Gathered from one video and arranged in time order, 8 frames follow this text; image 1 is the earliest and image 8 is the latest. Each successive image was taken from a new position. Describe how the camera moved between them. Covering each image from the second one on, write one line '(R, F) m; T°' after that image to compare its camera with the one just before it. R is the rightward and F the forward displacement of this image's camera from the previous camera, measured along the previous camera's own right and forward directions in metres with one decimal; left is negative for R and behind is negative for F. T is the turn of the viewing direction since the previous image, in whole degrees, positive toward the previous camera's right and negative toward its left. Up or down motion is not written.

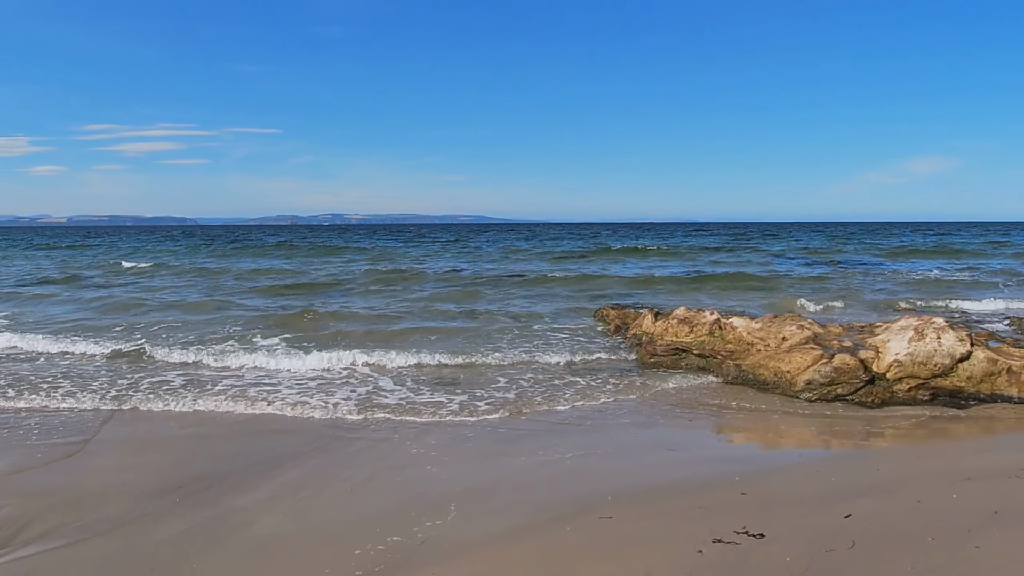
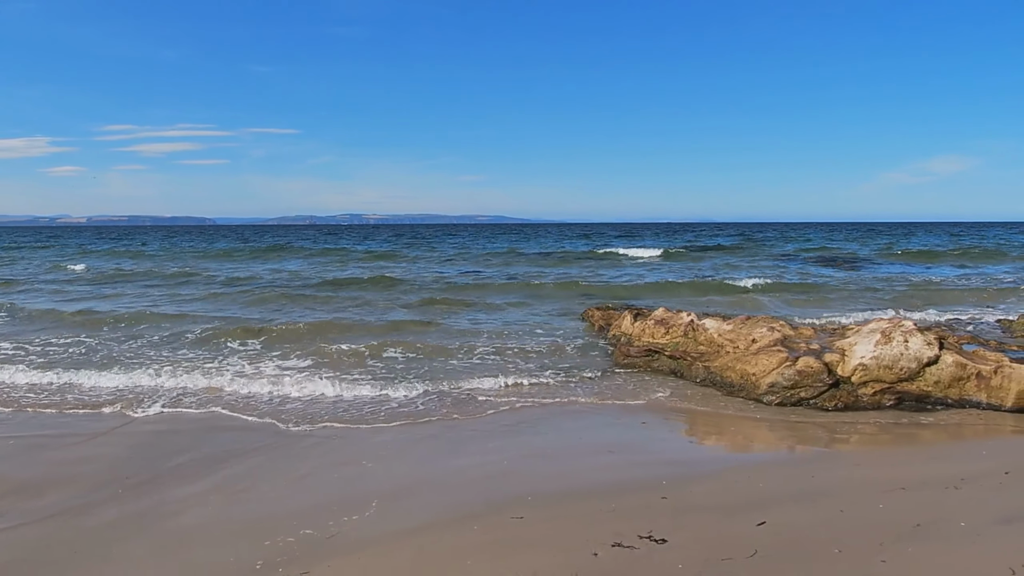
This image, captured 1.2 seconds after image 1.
(+0.8, +0.1) m; -2°
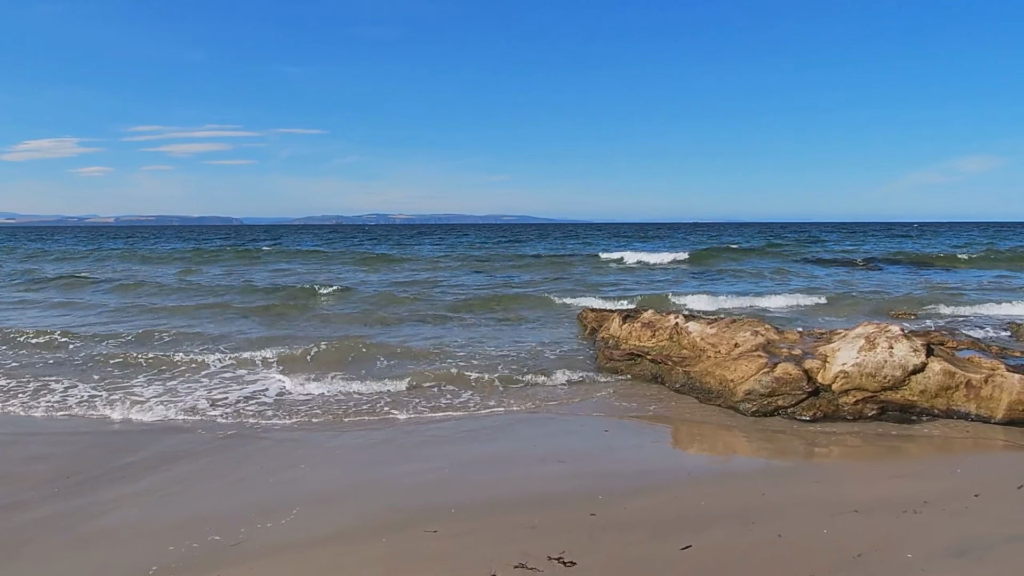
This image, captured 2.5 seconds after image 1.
(+0.8, +0.2) m; -3°
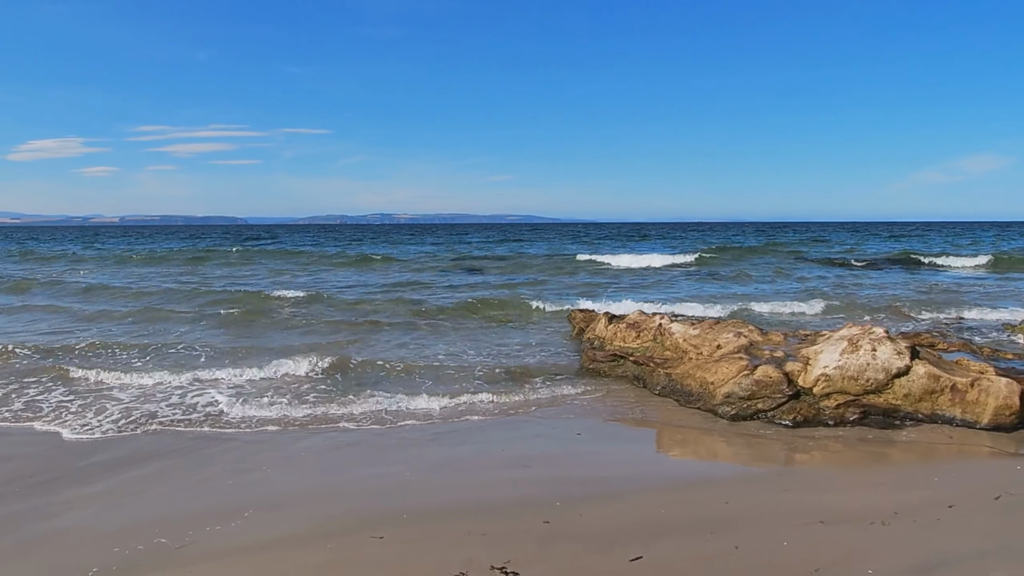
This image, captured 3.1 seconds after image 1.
(+0.4, +0.2) m; -1°
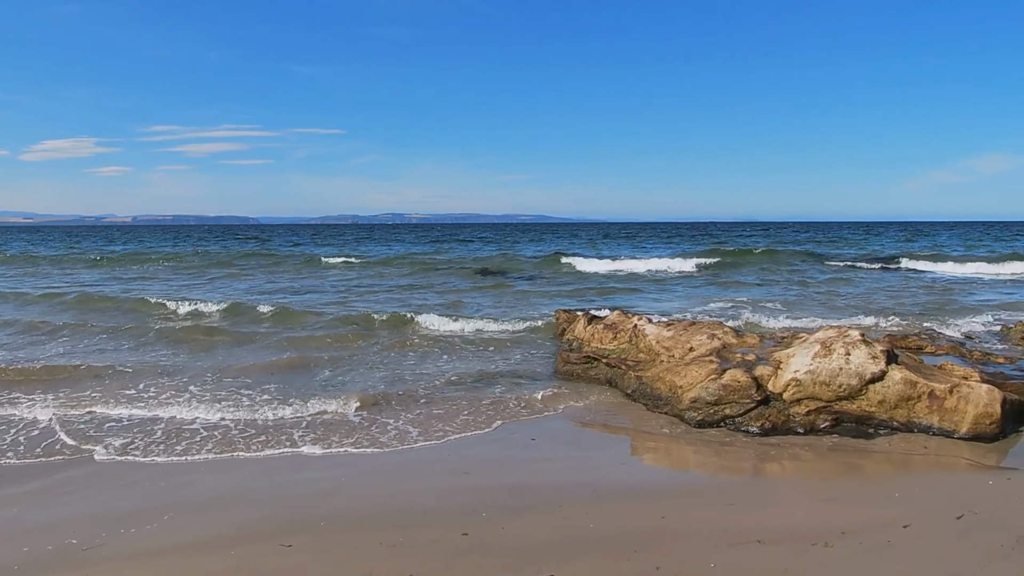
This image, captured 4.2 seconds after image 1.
(+0.7, +0.3) m; -1°
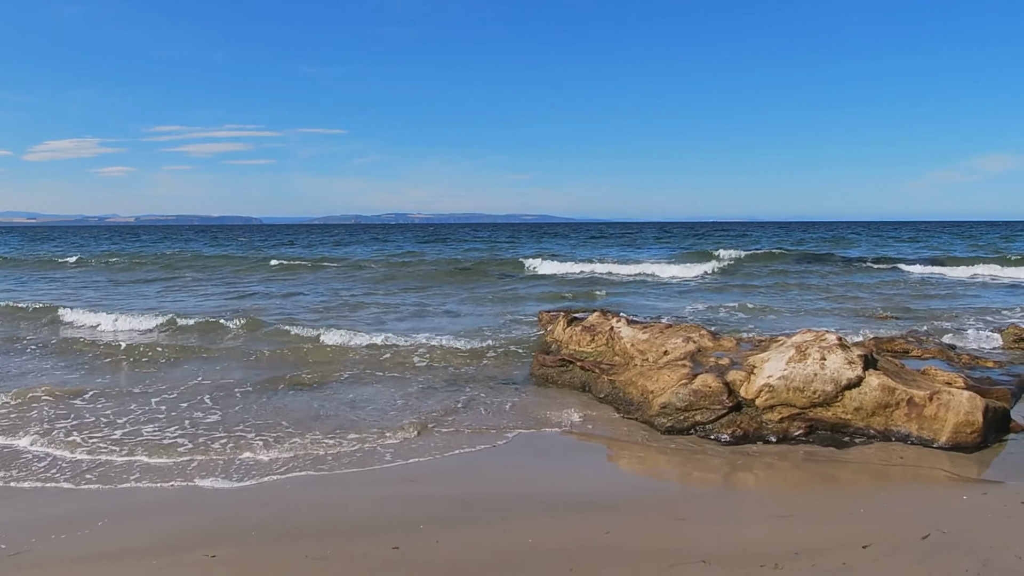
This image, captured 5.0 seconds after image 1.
(+0.5, +0.3) m; -1°
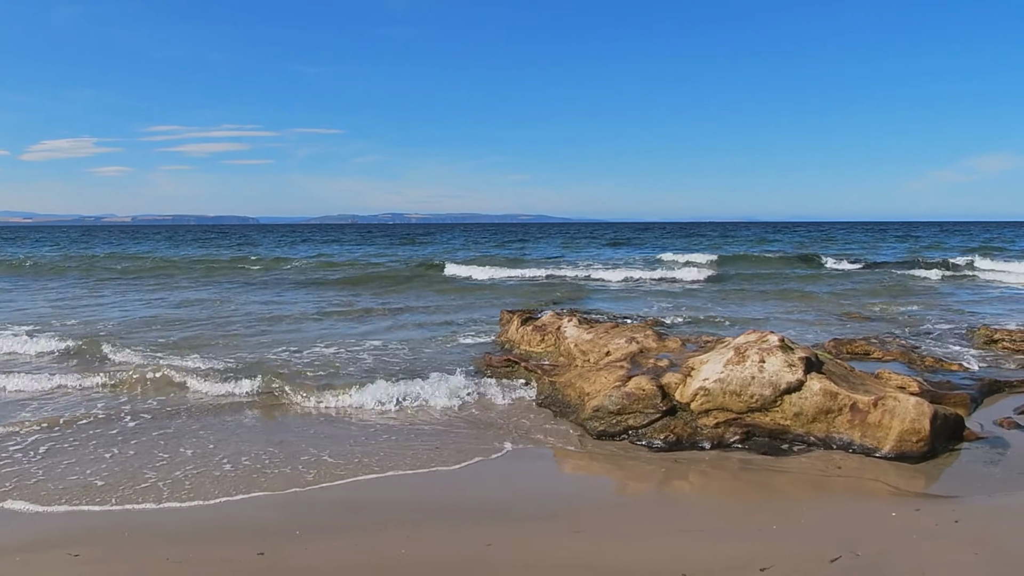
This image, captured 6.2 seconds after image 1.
(+0.9, +0.4) m; -1°
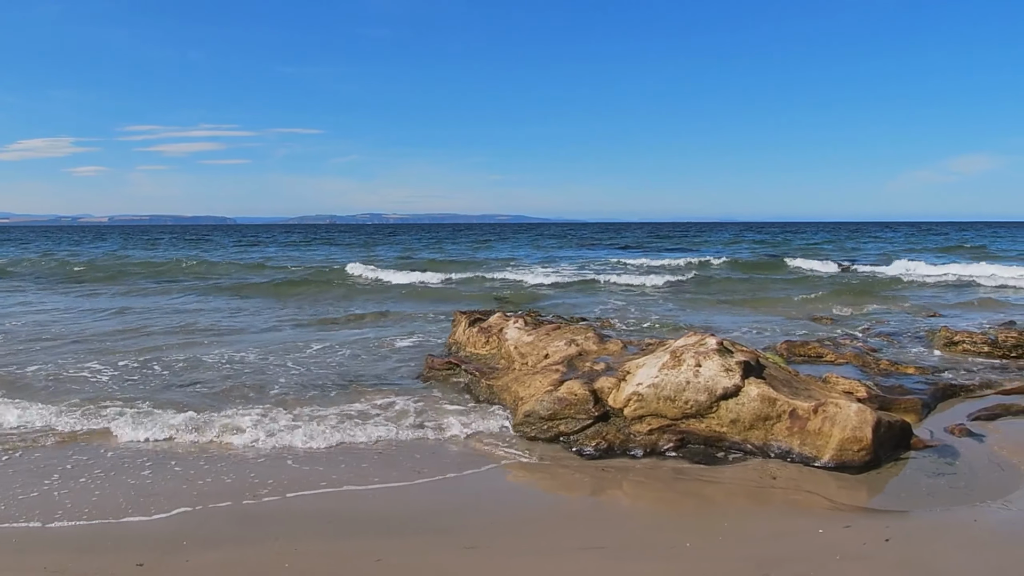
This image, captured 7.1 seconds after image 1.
(+0.6, +0.4) m; +1°
